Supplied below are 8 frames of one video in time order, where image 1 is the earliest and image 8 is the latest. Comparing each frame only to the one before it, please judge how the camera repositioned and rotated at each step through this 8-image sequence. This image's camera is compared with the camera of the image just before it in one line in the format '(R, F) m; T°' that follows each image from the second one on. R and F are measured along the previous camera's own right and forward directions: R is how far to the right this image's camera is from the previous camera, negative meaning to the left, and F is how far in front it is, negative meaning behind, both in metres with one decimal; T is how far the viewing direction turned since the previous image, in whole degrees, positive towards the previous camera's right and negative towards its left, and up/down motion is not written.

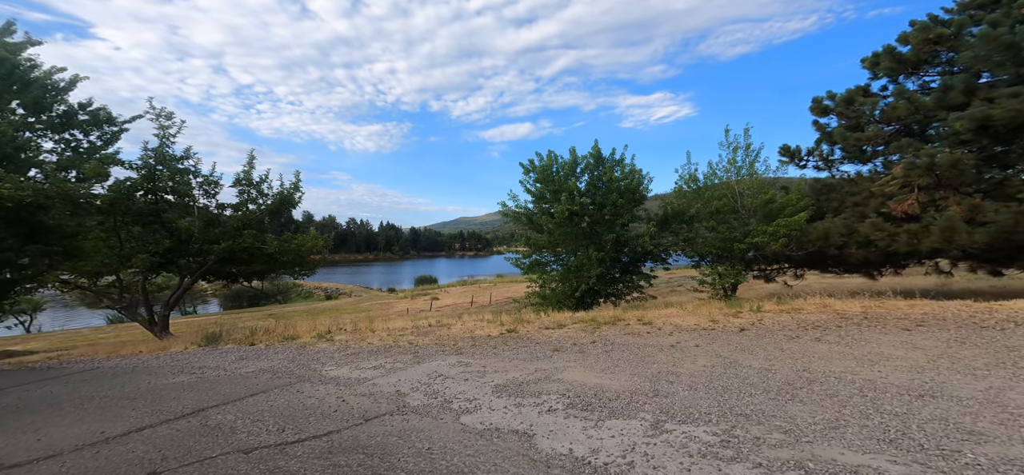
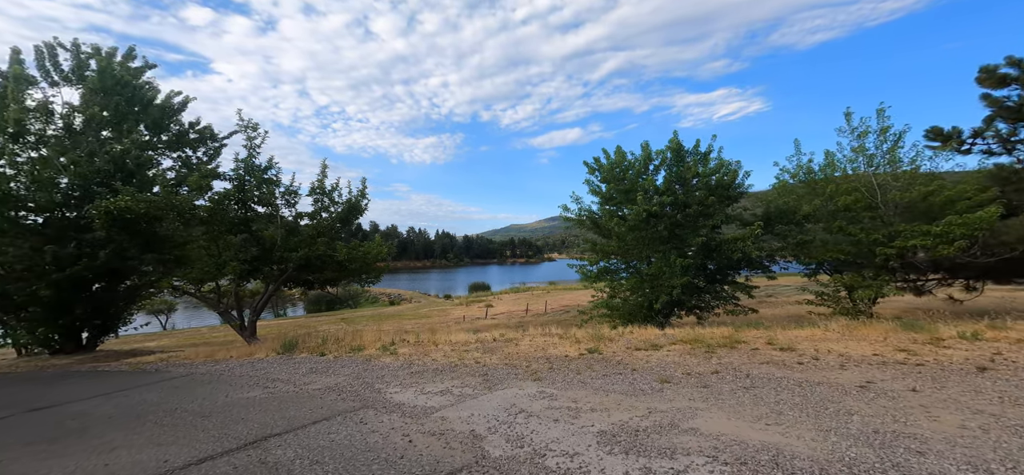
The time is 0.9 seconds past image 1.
(-0.2, +0.3) m; -6°
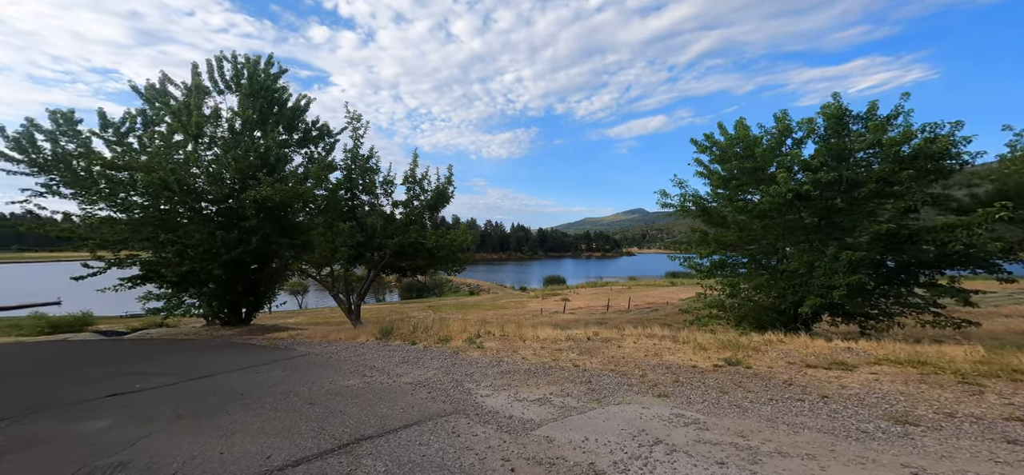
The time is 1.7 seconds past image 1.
(-0.2, +0.4) m; -9°
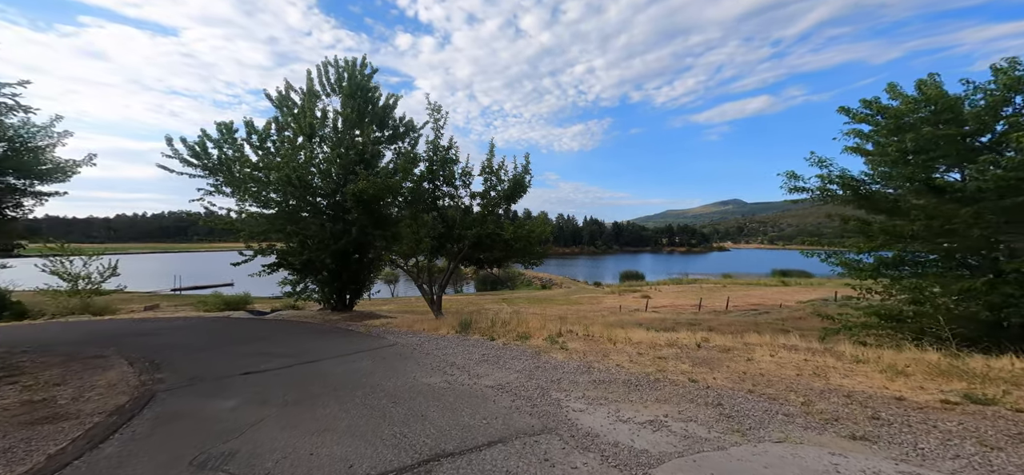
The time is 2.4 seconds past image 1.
(-0.2, +0.4) m; -9°
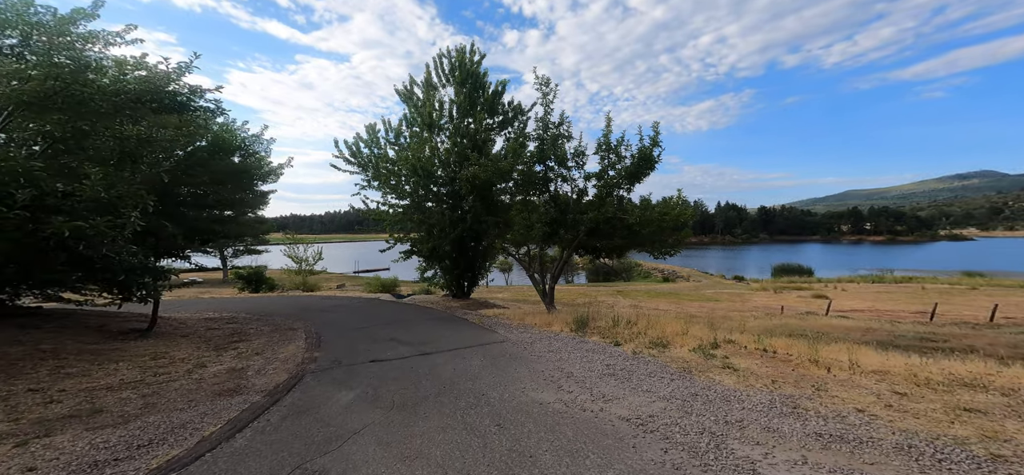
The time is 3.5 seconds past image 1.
(-0.2, +1.0) m; -14°
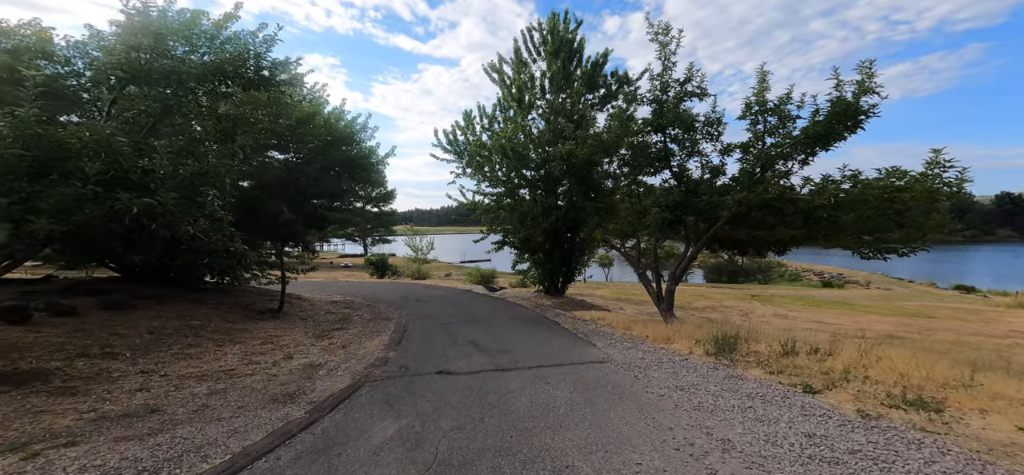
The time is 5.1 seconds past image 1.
(0.0, +1.7) m; -13°
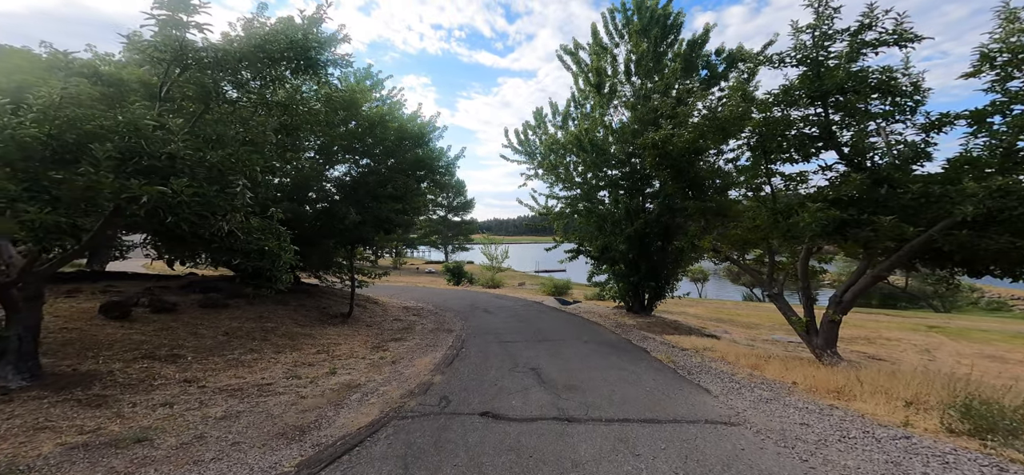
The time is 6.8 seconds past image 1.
(0.0, +1.6) m; -9°
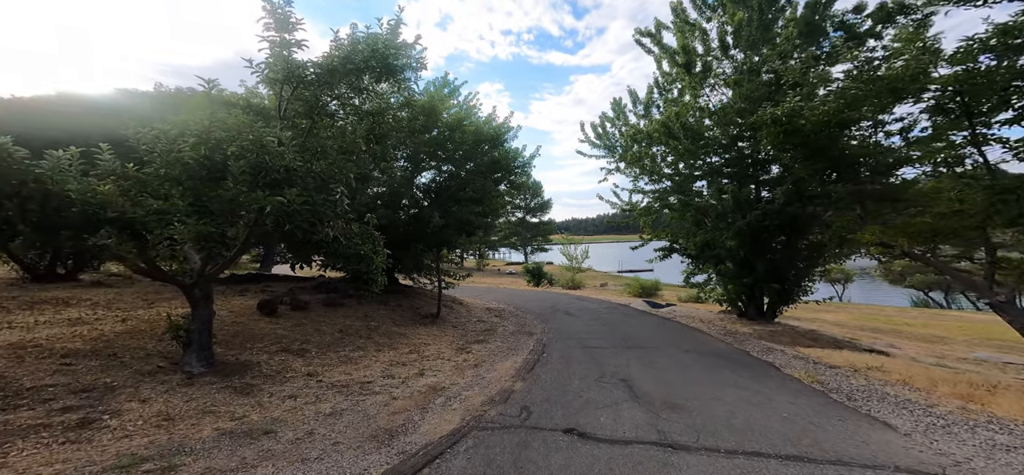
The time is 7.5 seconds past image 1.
(-0.3, +0.5) m; -9°
